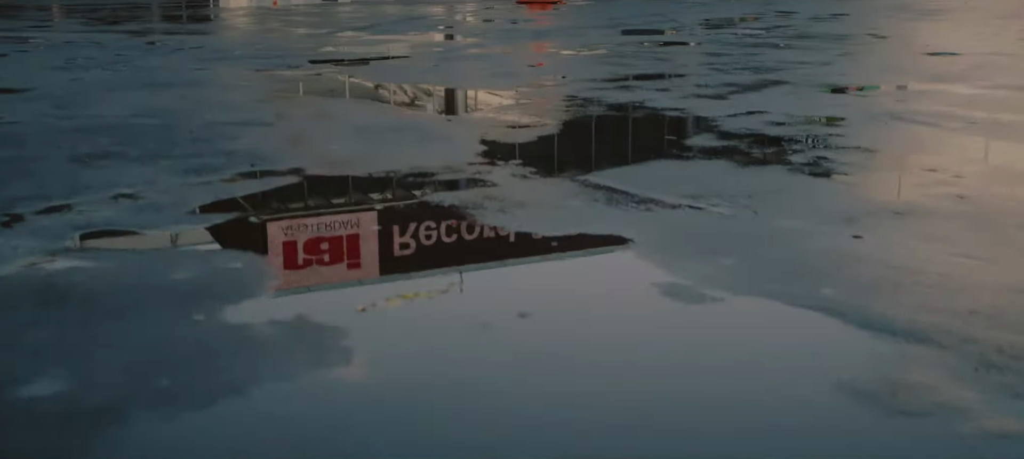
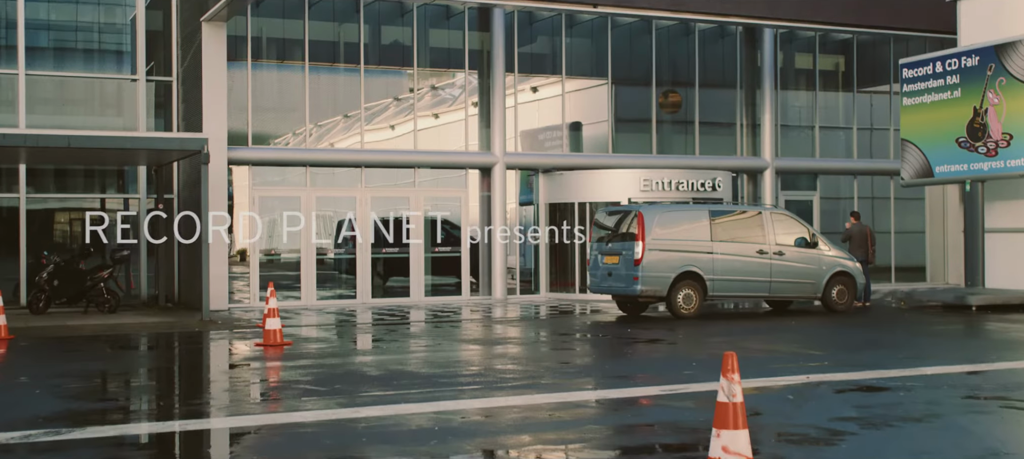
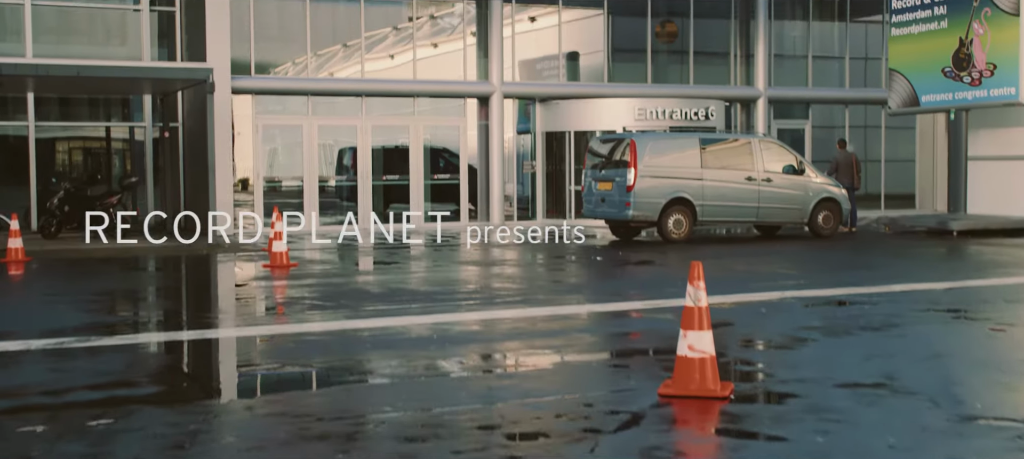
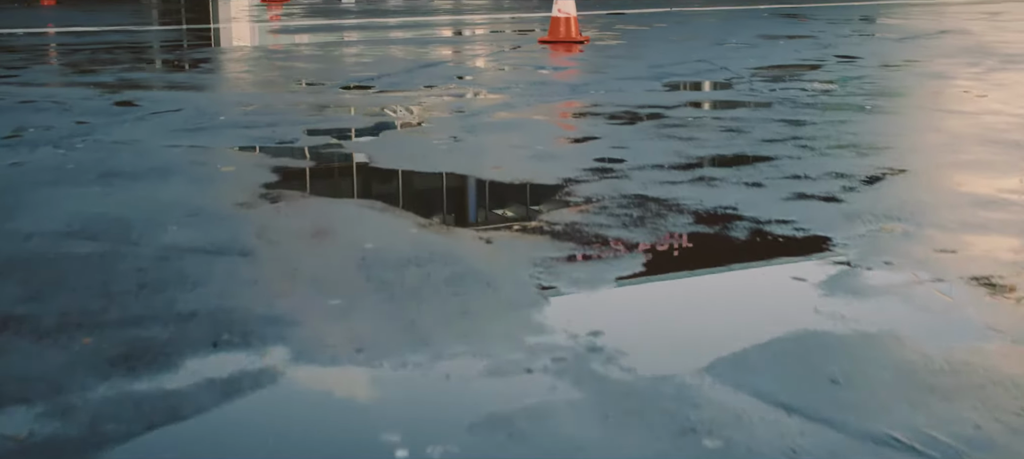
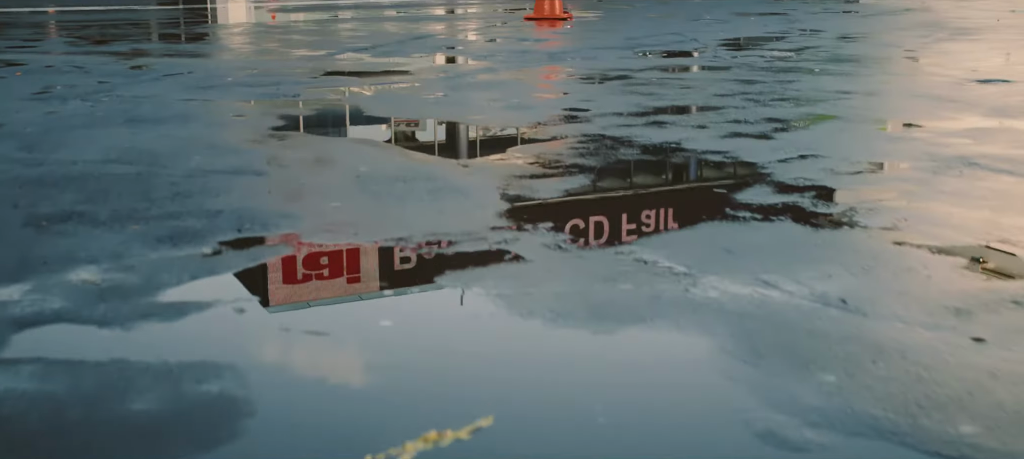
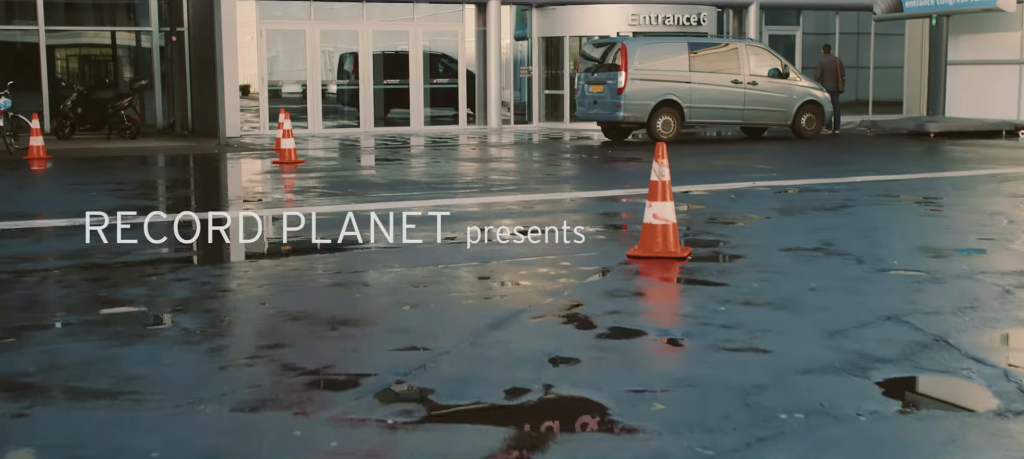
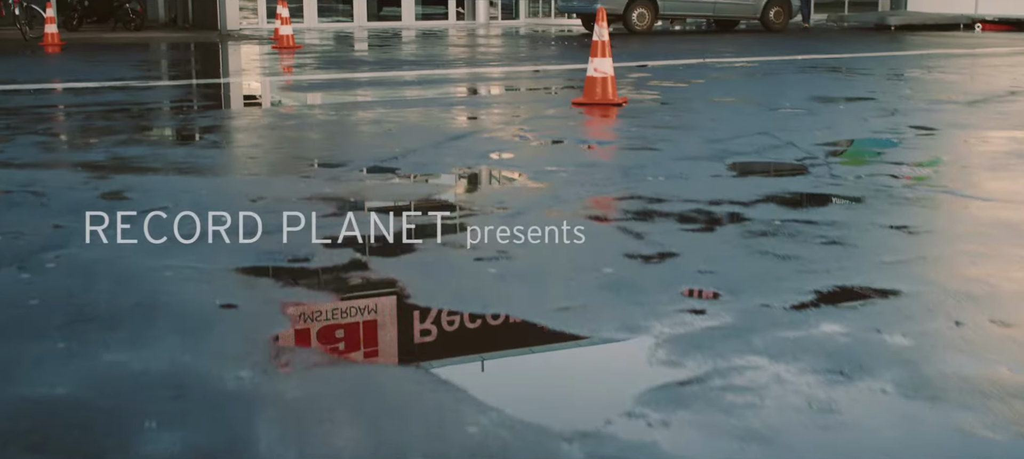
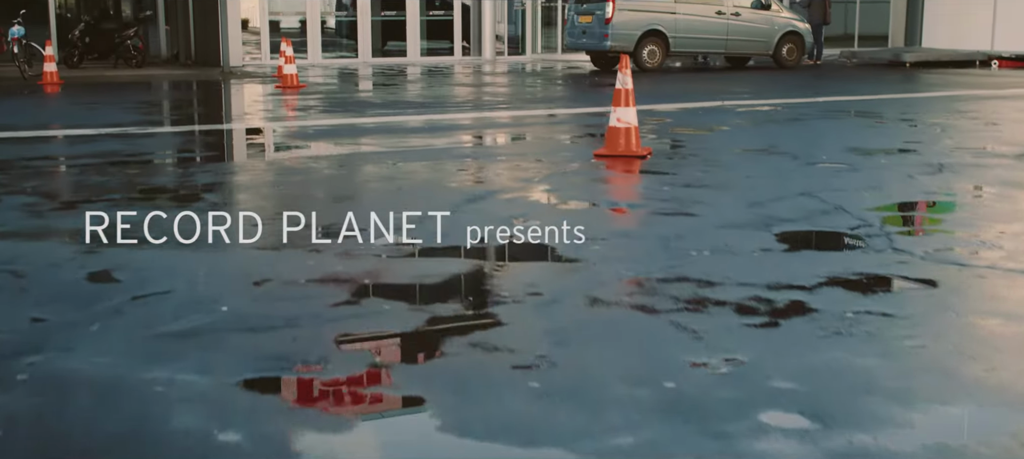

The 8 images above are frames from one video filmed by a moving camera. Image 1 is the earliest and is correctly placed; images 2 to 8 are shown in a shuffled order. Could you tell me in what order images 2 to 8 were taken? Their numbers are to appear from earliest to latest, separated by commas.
5, 4, 7, 8, 6, 3, 2
